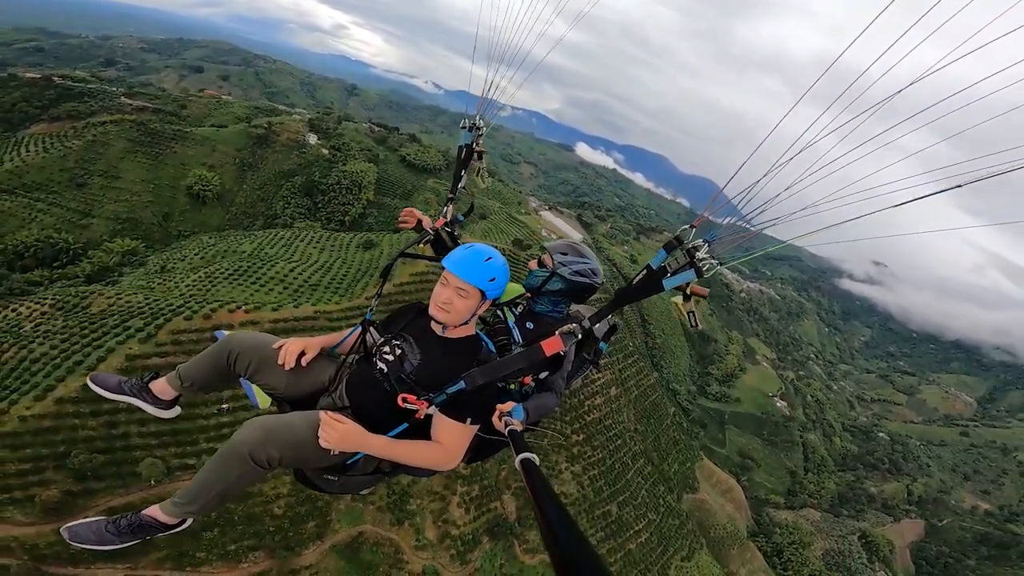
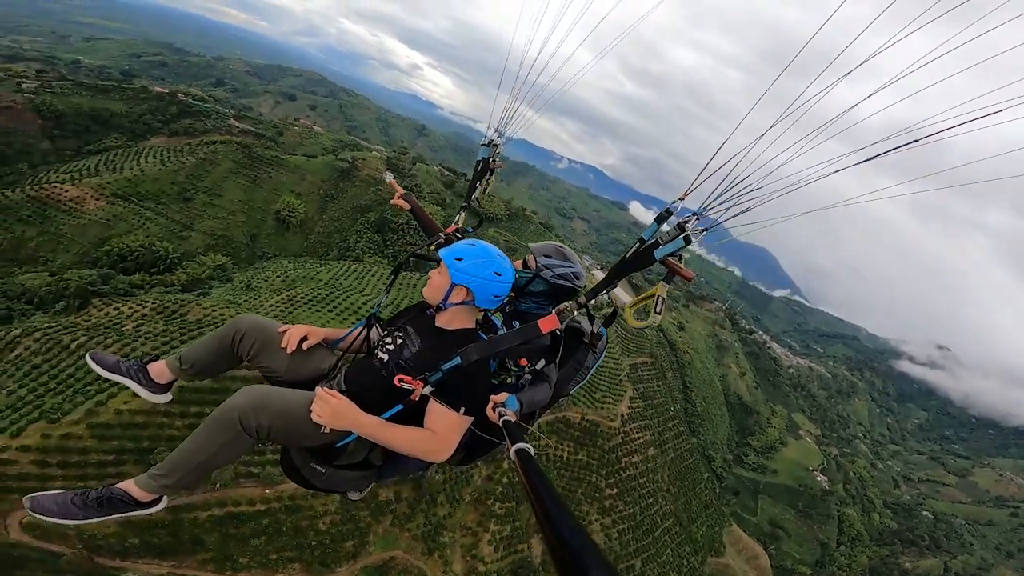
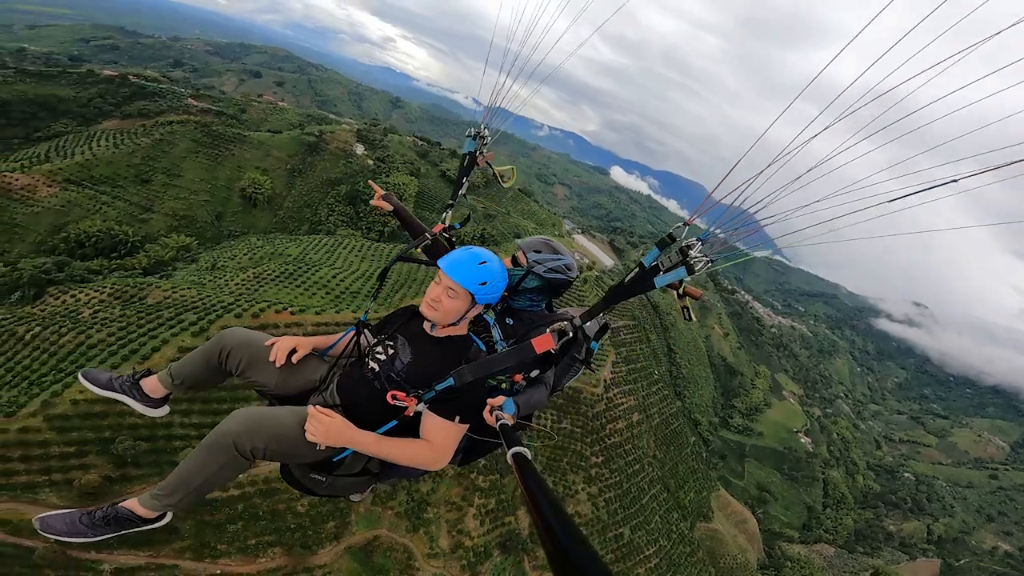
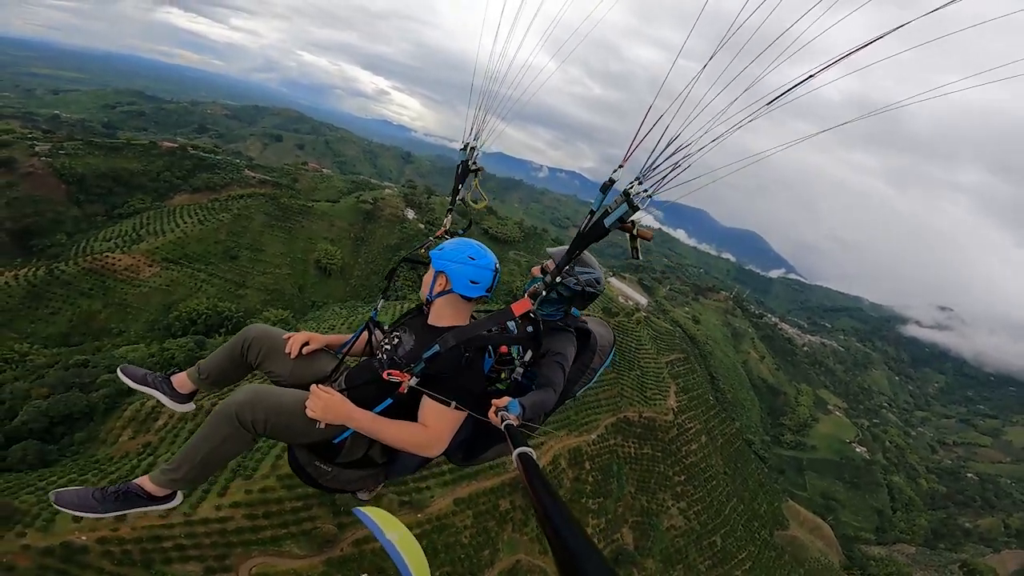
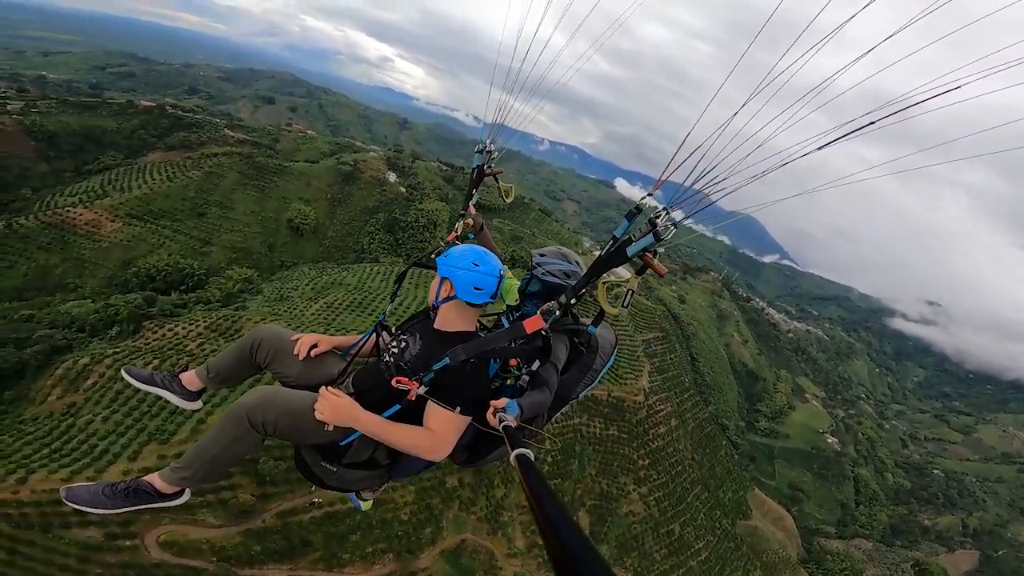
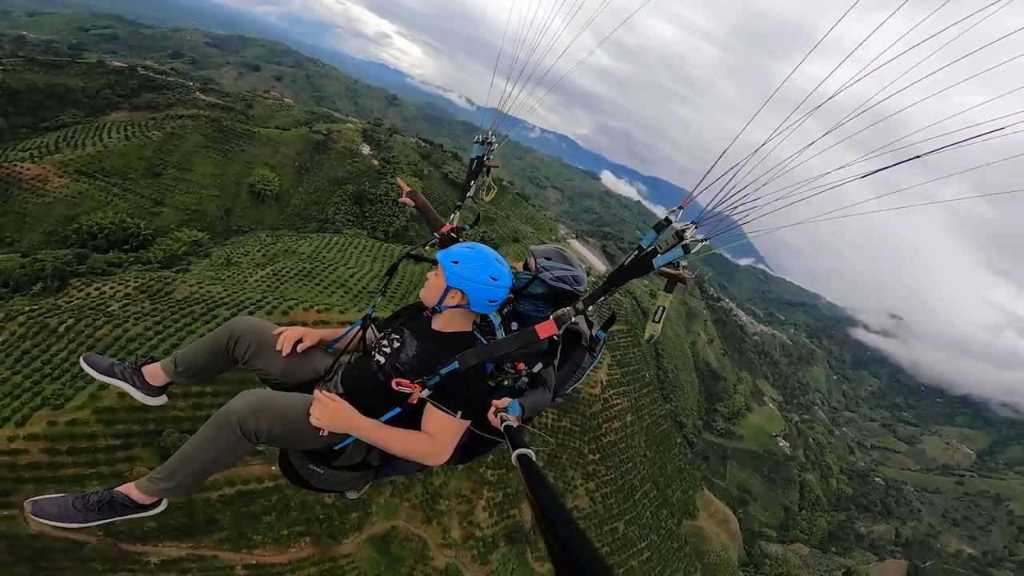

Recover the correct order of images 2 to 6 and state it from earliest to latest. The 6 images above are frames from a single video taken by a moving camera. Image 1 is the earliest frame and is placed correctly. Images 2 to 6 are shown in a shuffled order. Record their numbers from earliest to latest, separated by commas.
3, 2, 6, 5, 4
